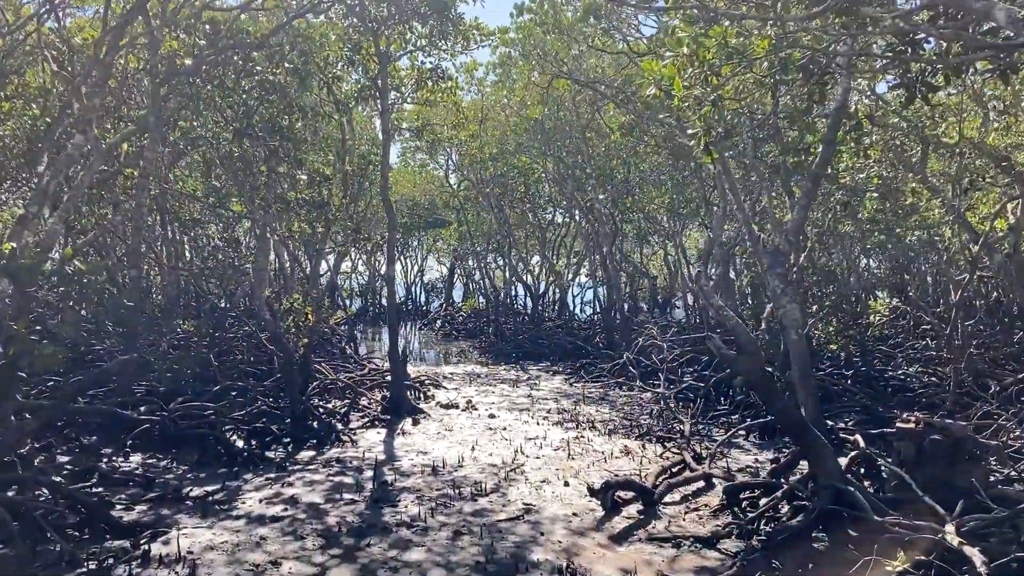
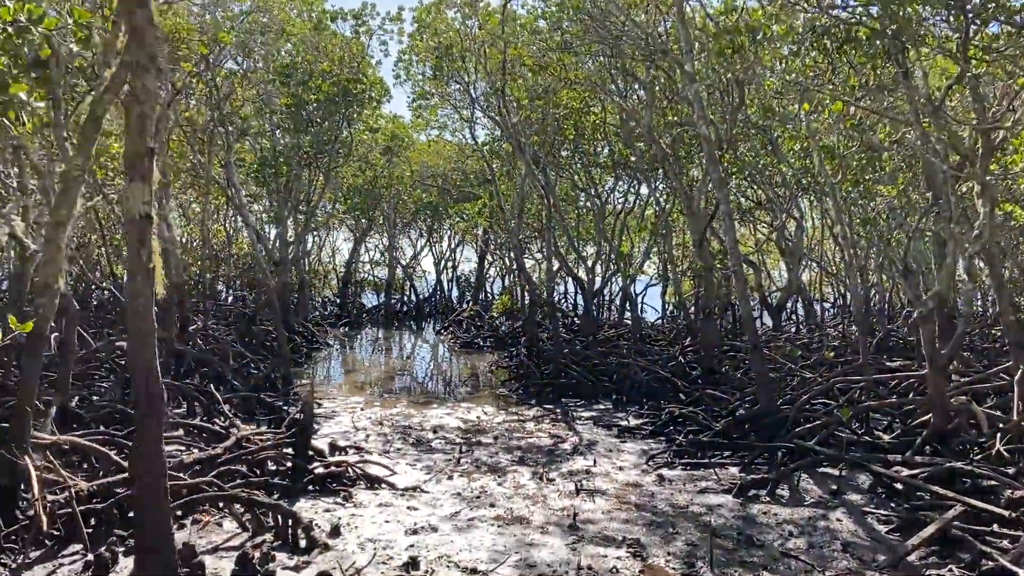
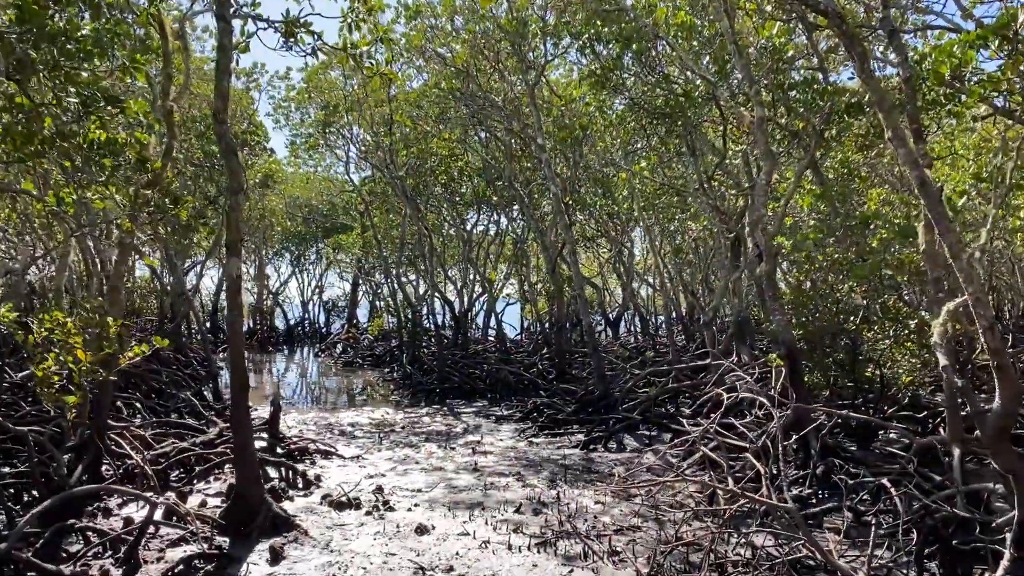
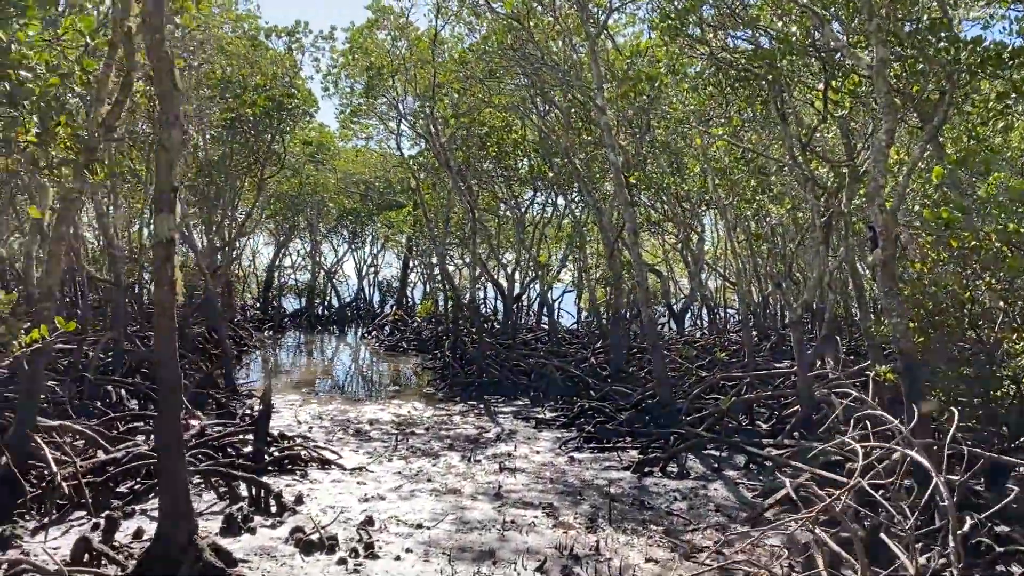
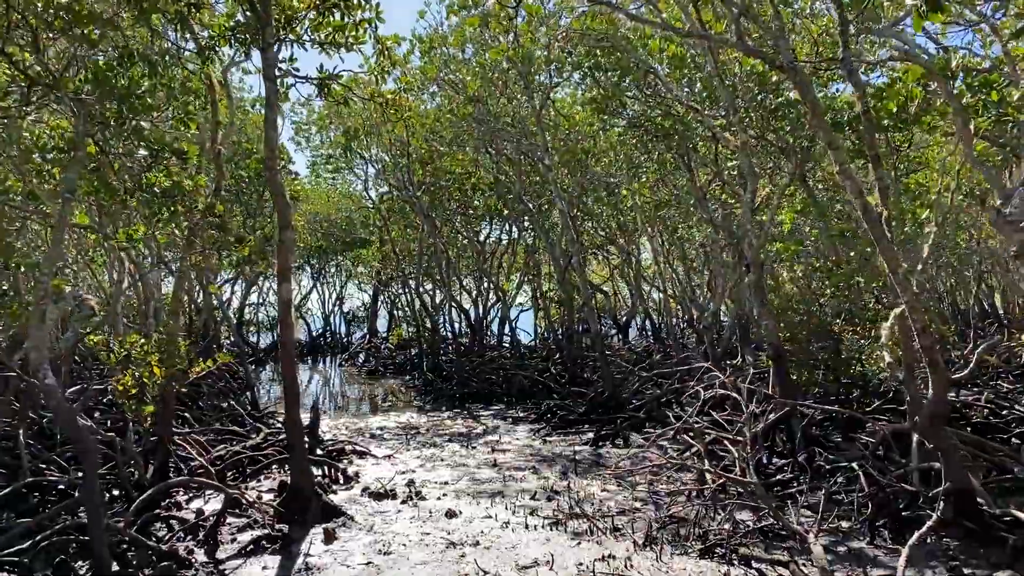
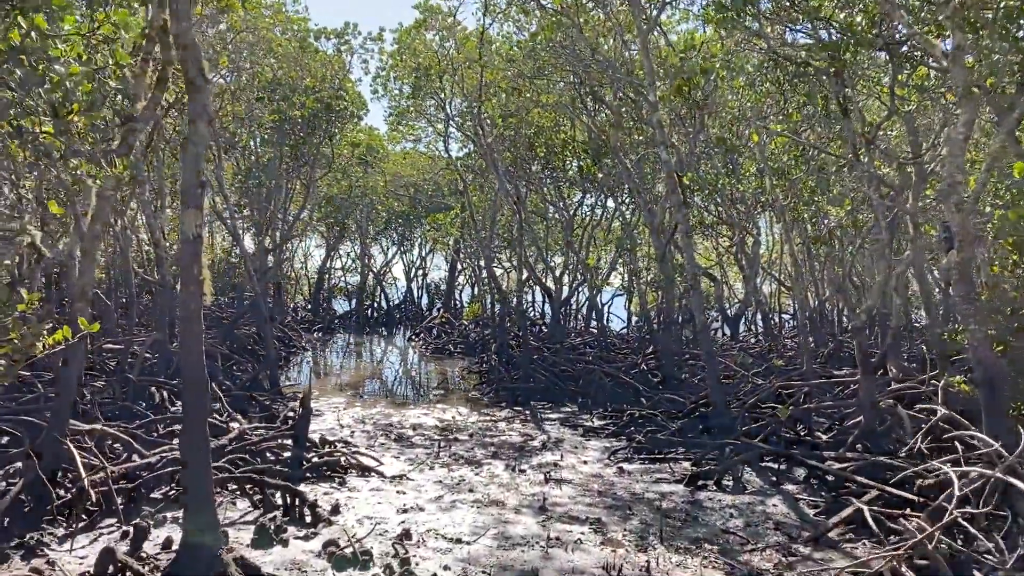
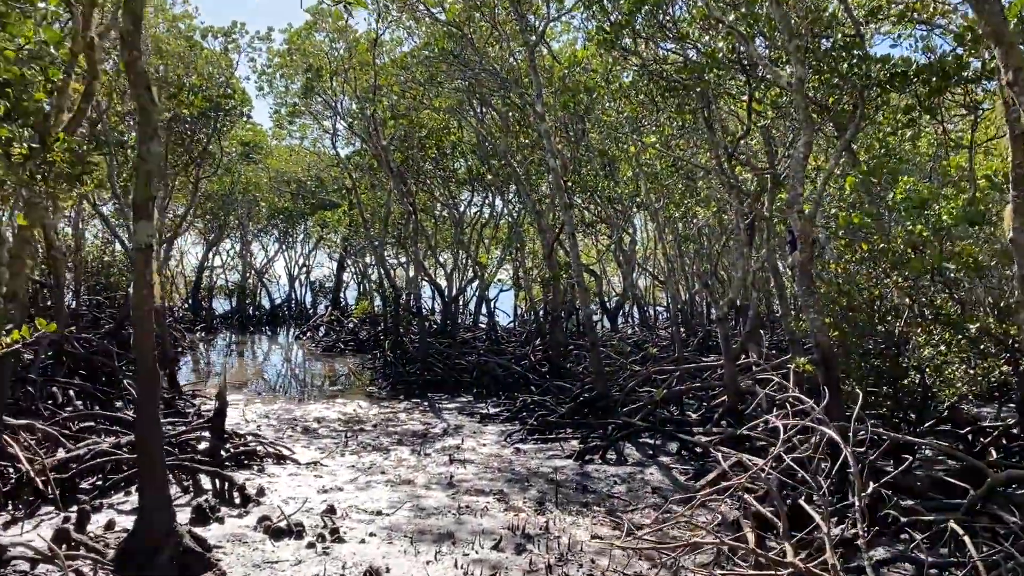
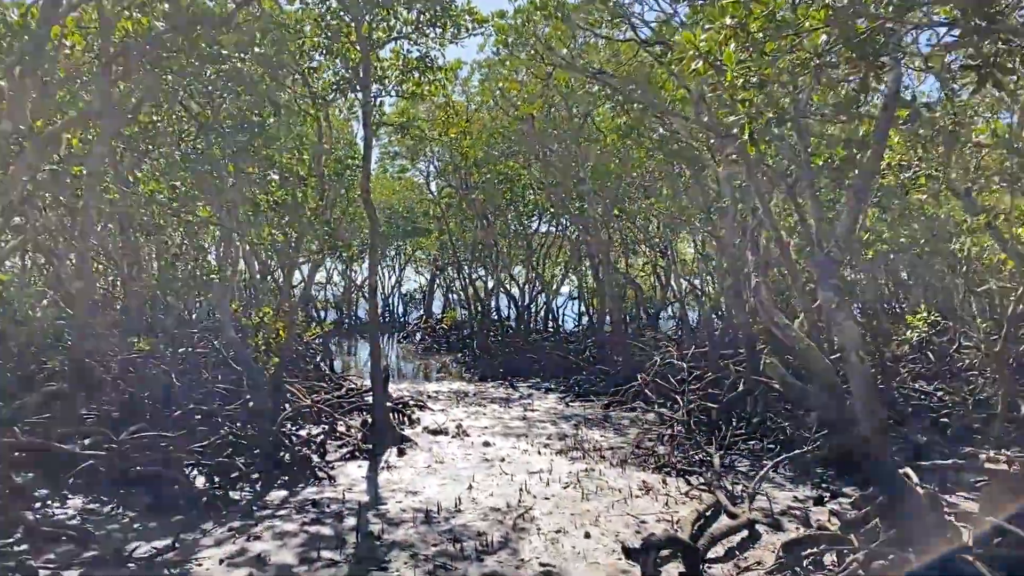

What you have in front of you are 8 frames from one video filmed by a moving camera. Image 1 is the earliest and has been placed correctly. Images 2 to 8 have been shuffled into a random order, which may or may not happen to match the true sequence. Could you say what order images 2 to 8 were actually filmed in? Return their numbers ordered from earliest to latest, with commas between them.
8, 5, 3, 7, 4, 6, 2
